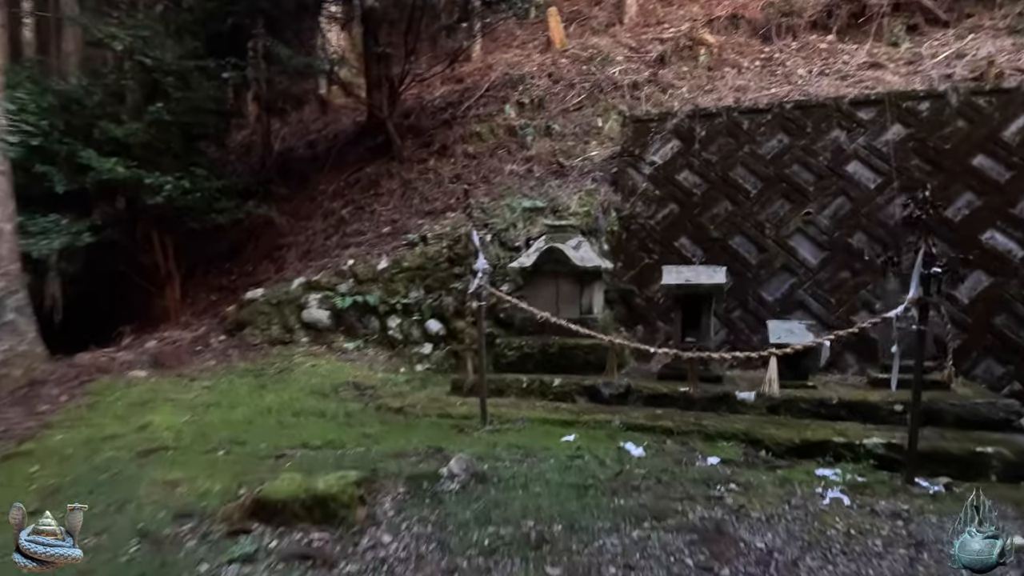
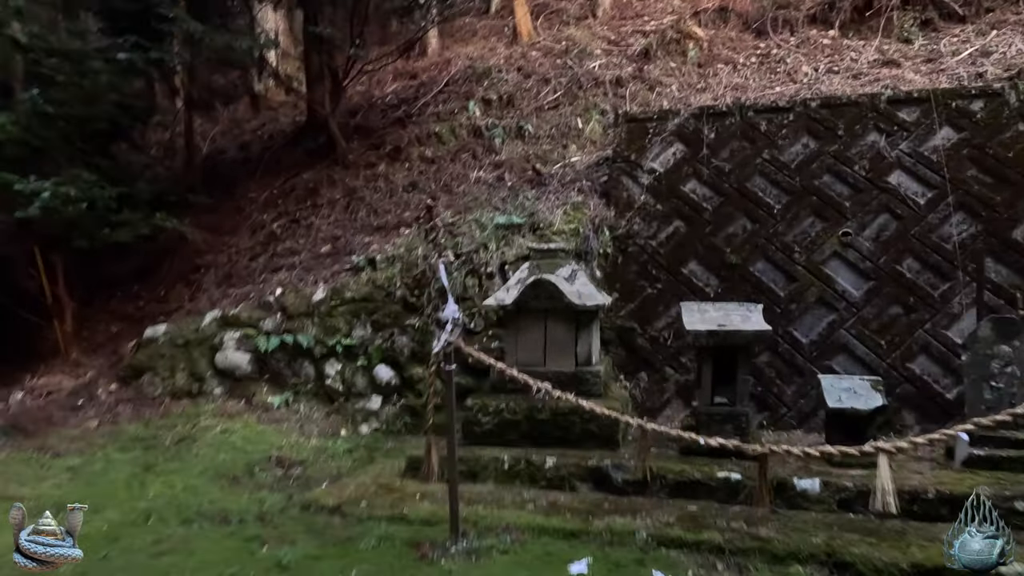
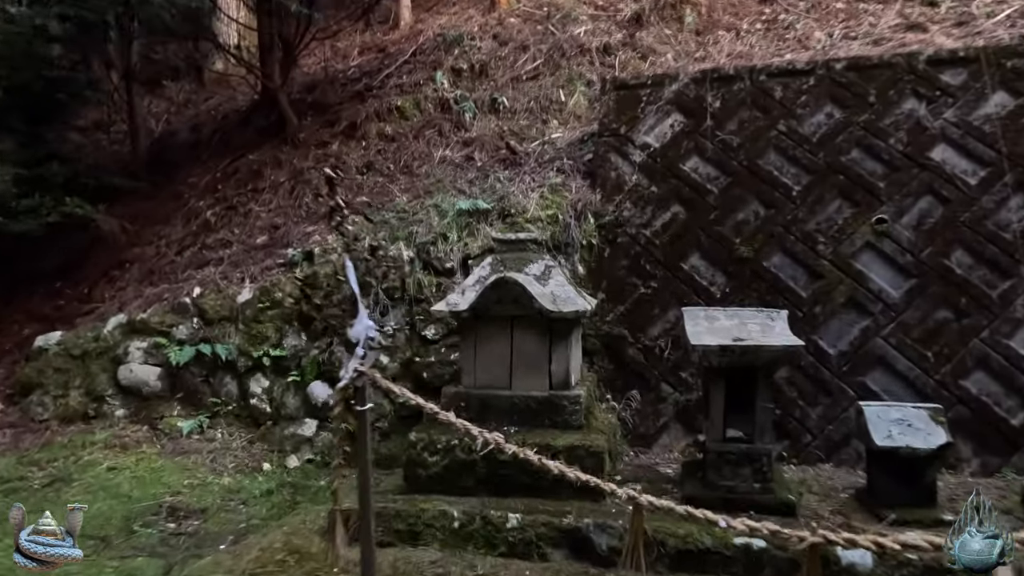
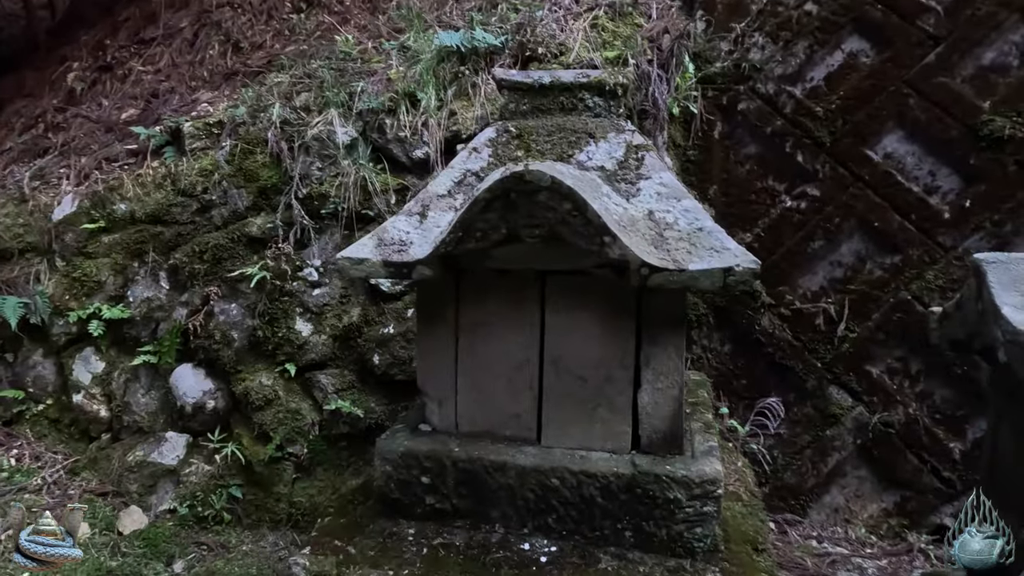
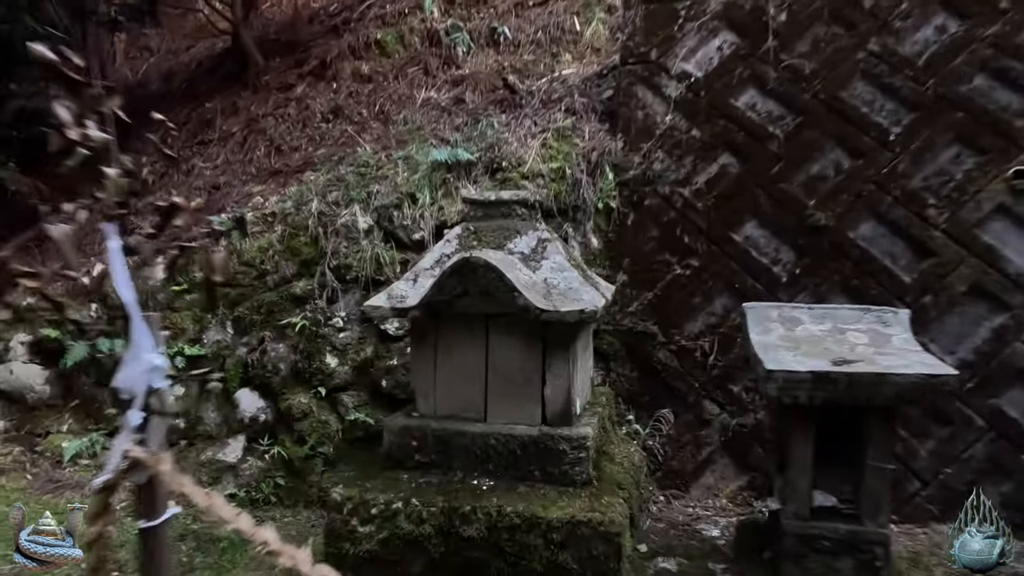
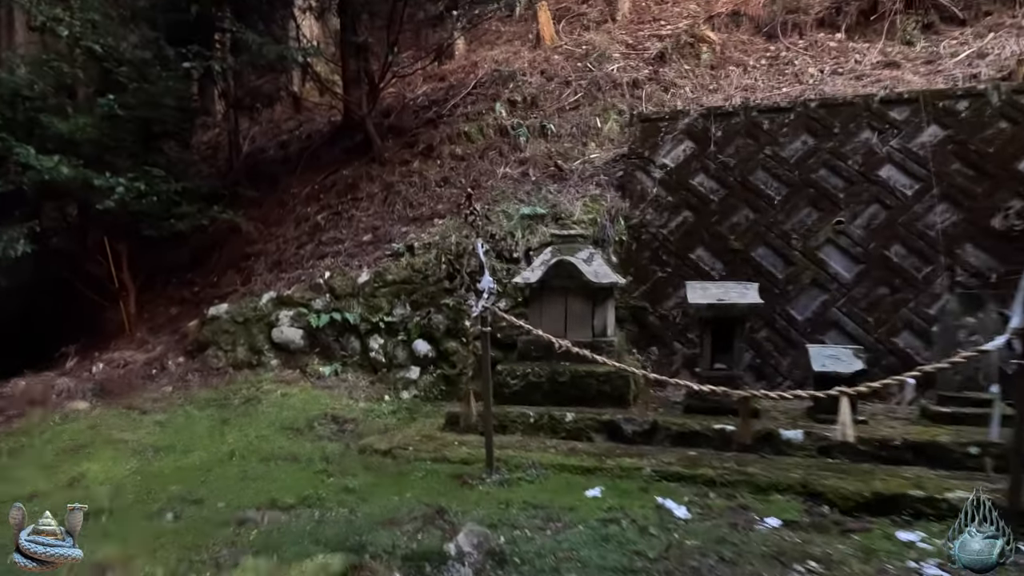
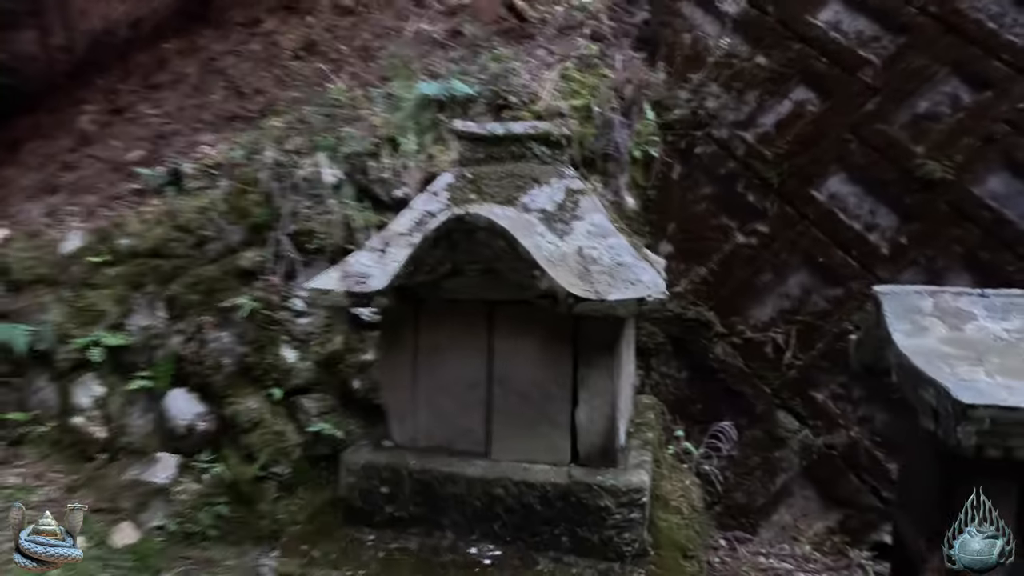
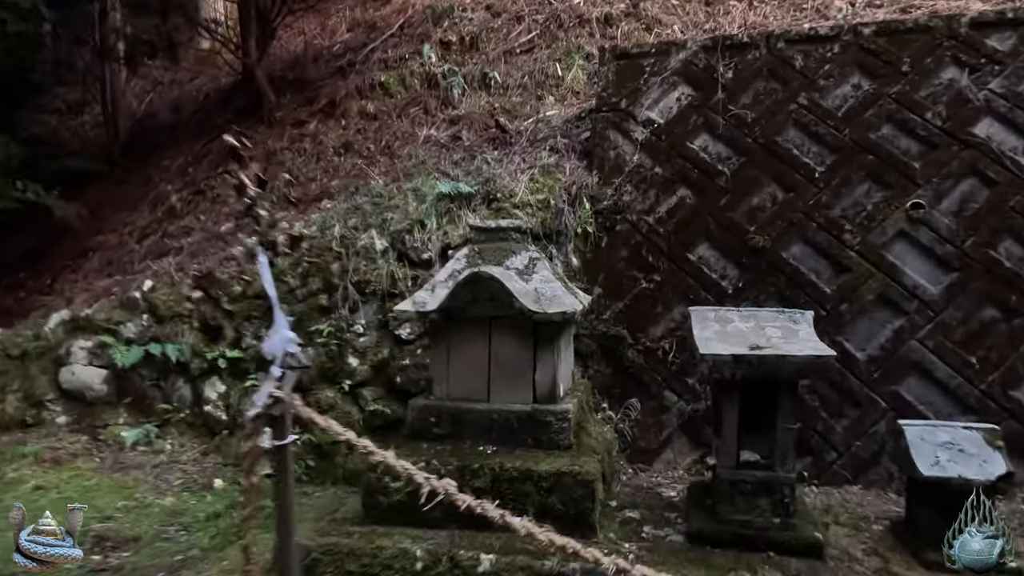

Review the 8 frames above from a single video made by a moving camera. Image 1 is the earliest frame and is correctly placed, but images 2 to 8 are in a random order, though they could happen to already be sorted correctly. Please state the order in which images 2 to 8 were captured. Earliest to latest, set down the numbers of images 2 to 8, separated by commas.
6, 2, 3, 8, 5, 7, 4
